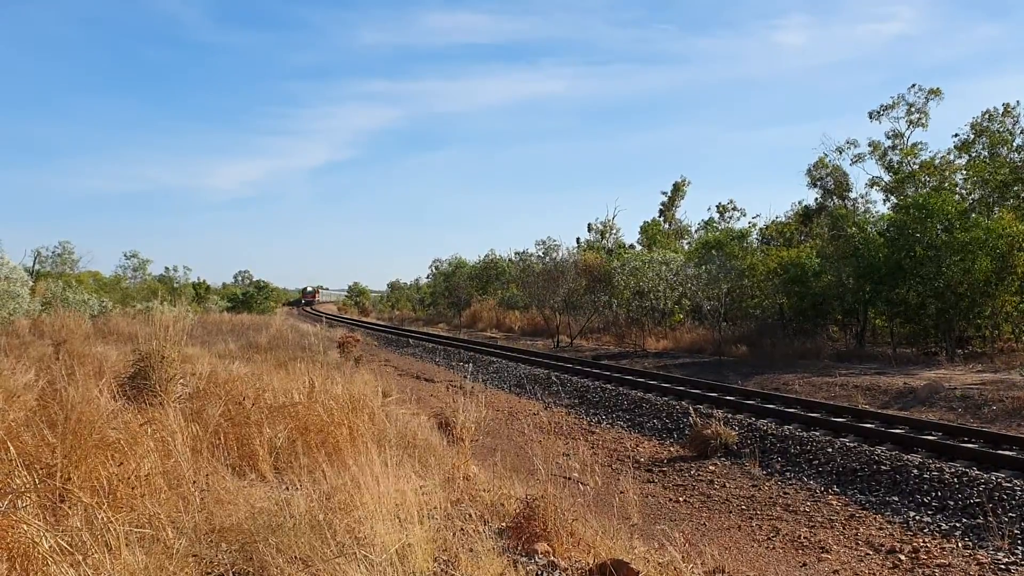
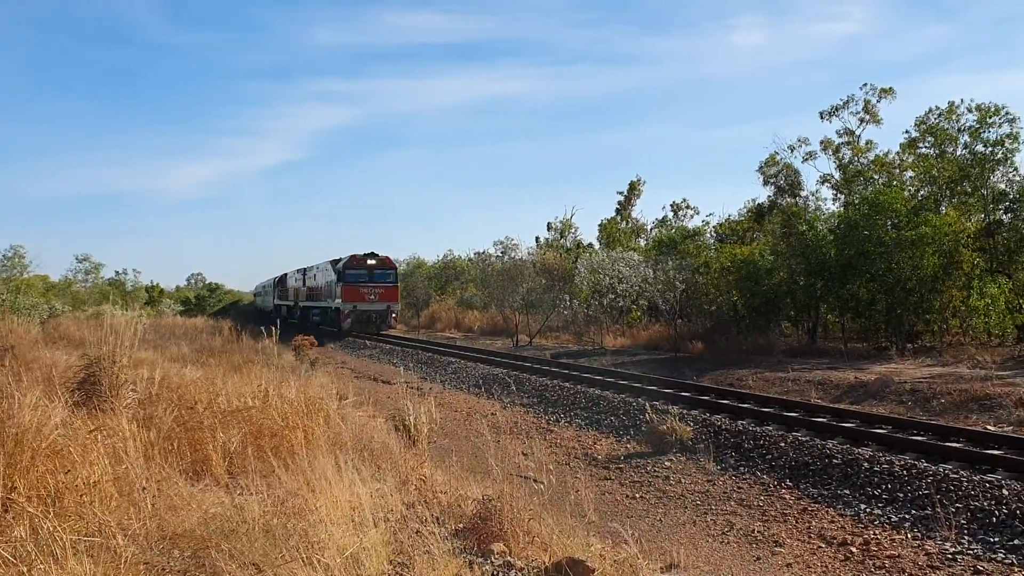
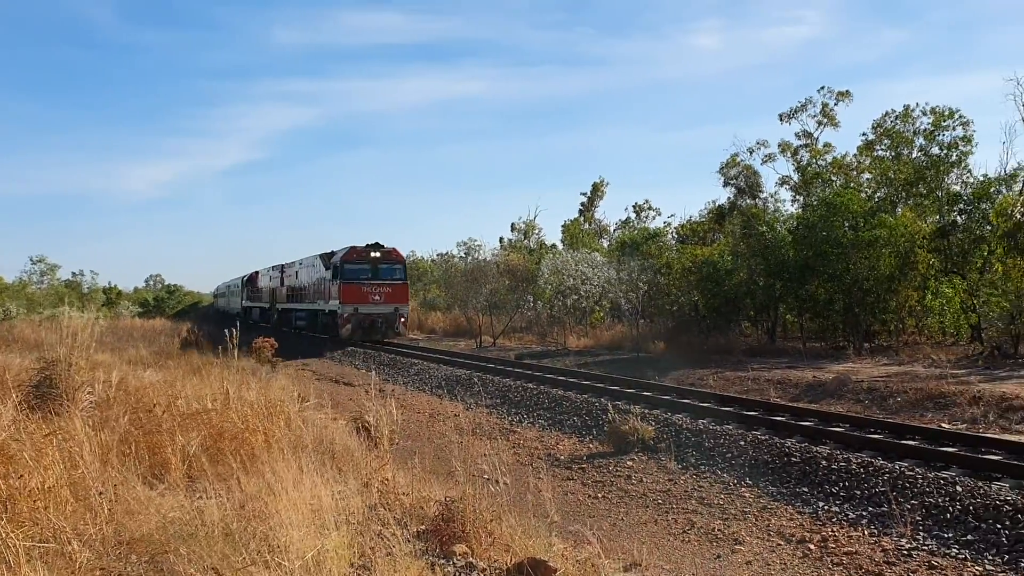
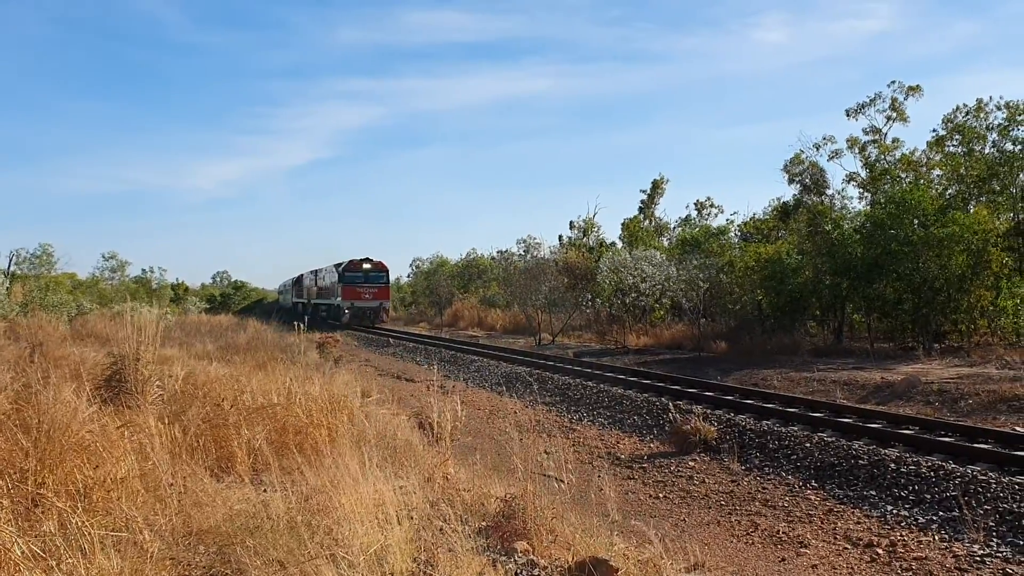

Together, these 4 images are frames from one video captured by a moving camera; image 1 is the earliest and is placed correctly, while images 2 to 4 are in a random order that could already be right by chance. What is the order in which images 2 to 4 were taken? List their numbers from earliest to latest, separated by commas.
4, 2, 3
